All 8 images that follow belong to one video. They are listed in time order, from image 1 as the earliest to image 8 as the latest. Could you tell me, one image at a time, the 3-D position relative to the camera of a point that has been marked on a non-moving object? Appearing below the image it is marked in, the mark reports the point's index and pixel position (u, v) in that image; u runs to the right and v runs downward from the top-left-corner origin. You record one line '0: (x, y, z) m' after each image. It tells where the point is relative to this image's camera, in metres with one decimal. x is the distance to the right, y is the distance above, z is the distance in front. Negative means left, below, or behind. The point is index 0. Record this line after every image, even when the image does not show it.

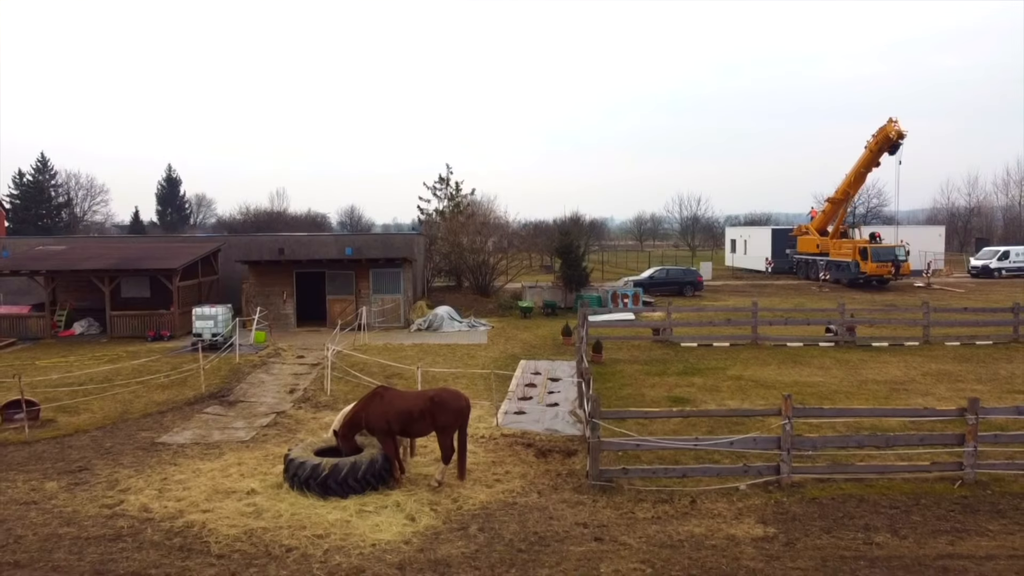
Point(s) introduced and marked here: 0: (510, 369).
0: (0.0, -1.5, +14.8) m
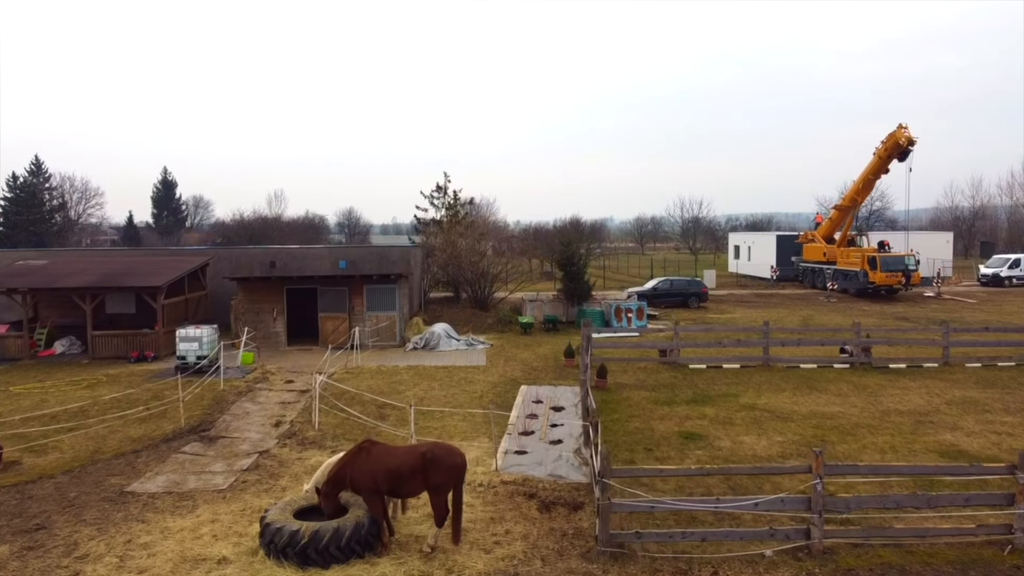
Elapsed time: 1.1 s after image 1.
0: (0.0, -1.9, +14.0) m
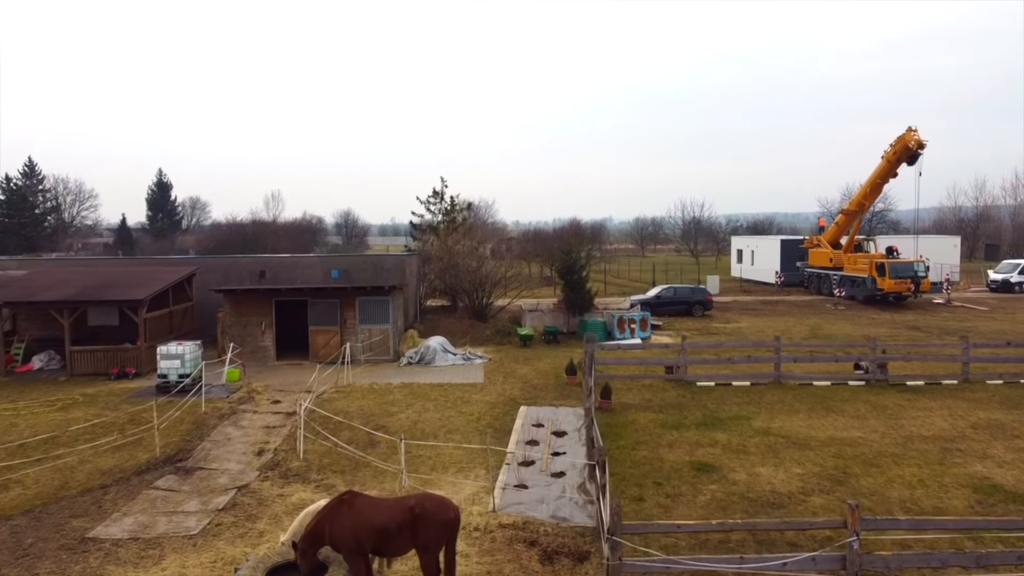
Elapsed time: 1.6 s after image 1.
0: (0.0, -2.1, +13.2) m
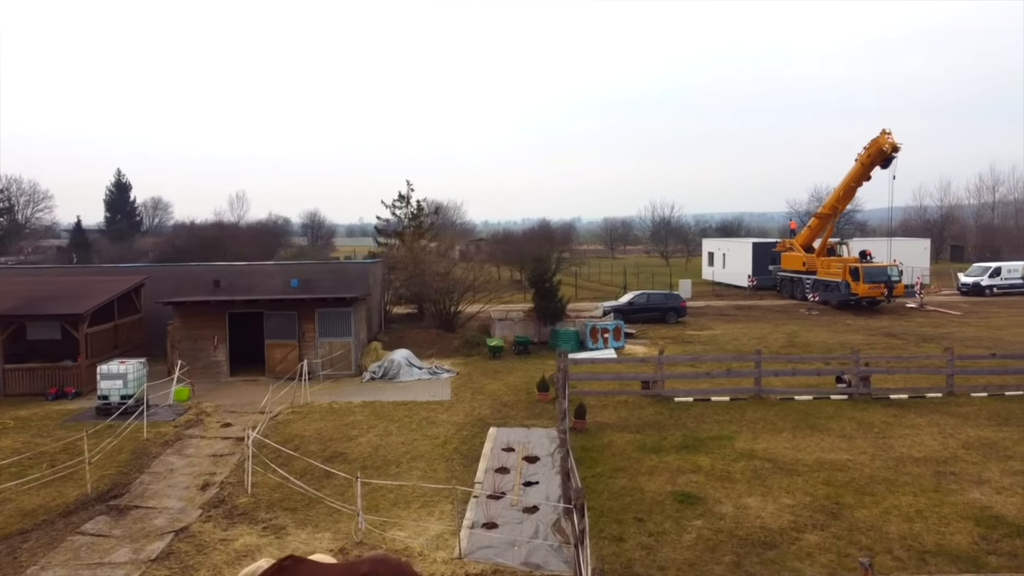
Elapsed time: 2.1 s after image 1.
0: (-0.5, -2.4, +12.4) m
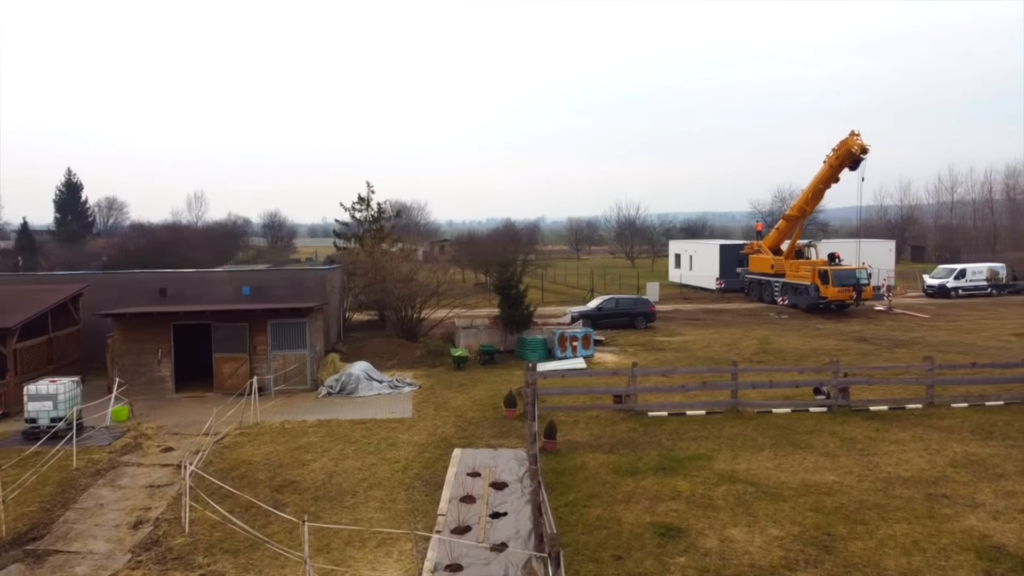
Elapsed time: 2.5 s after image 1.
0: (-1.0, -2.5, +11.5) m
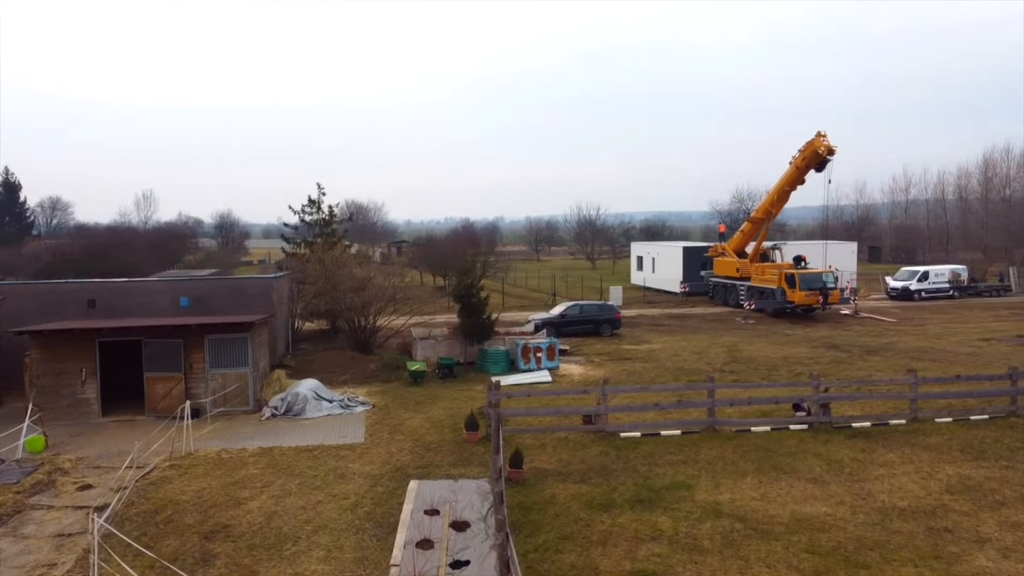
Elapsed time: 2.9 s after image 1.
0: (-1.5, -2.7, +10.3) m
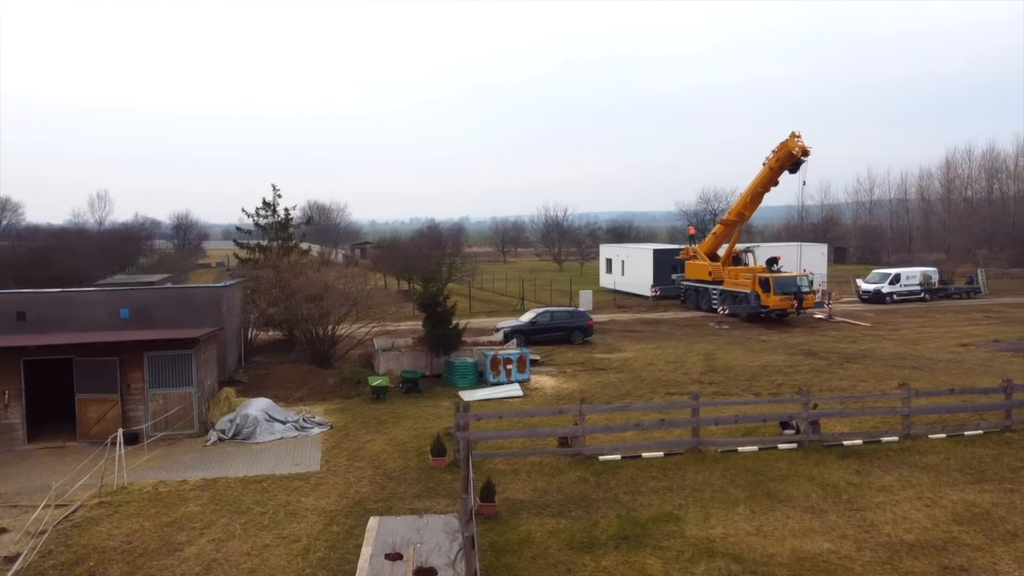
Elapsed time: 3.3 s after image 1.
0: (-1.8, -2.9, +9.2) m
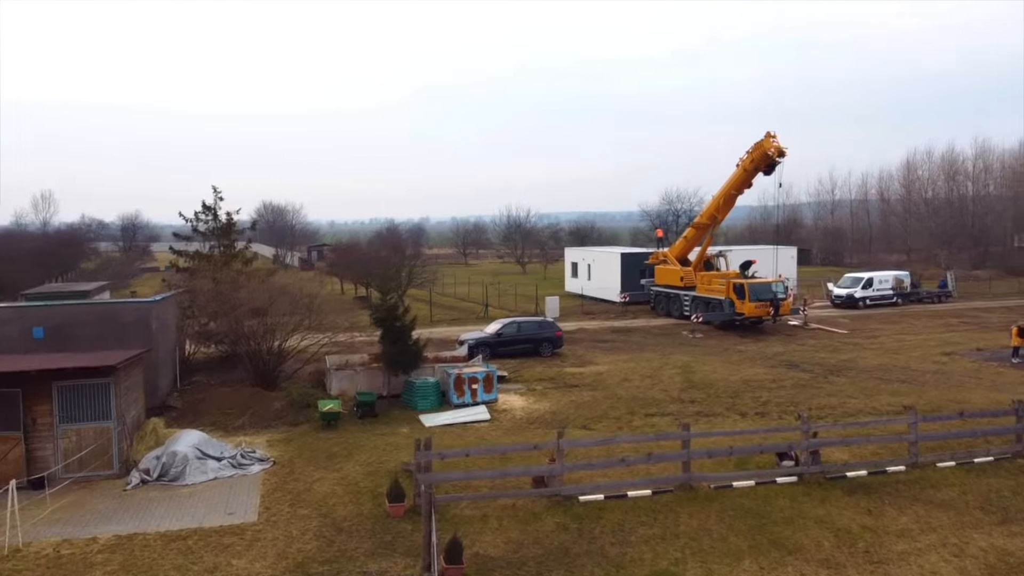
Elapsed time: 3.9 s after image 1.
0: (-2.1, -3.2, +7.6) m
